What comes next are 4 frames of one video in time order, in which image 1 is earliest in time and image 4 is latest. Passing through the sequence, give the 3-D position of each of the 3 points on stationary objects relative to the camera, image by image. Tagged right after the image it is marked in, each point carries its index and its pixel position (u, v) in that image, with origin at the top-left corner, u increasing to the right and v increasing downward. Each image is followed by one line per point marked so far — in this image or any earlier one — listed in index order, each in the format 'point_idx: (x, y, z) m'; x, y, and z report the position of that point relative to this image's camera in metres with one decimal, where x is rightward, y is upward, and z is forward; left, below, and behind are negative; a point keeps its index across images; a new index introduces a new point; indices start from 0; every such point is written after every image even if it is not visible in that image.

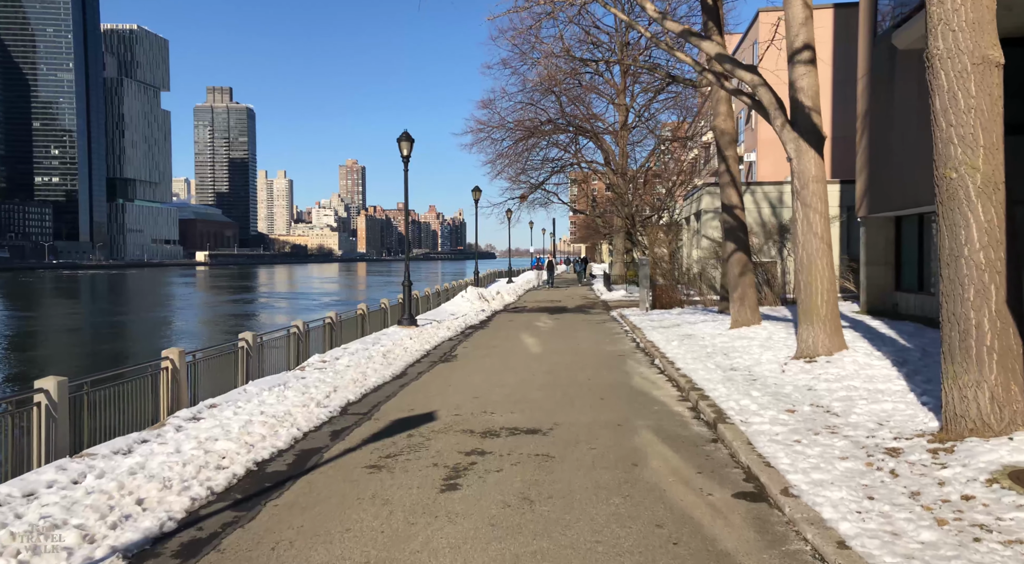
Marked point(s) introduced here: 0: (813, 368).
0: (+3.7, -1.1, +9.2) m
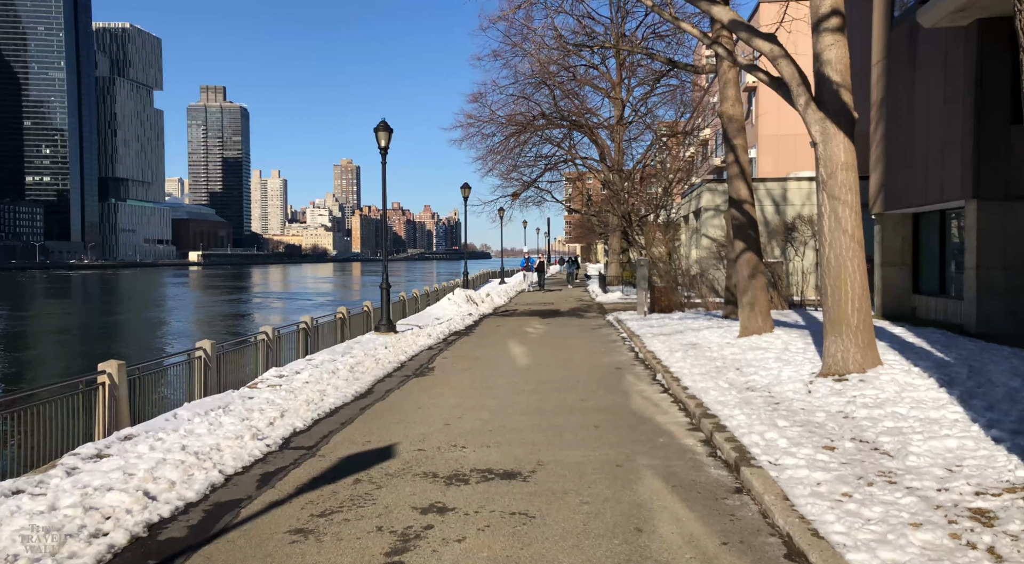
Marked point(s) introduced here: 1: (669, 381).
0: (+3.5, -1.1, +7.8) m
1: (+2.0, -1.2, +9.4) m
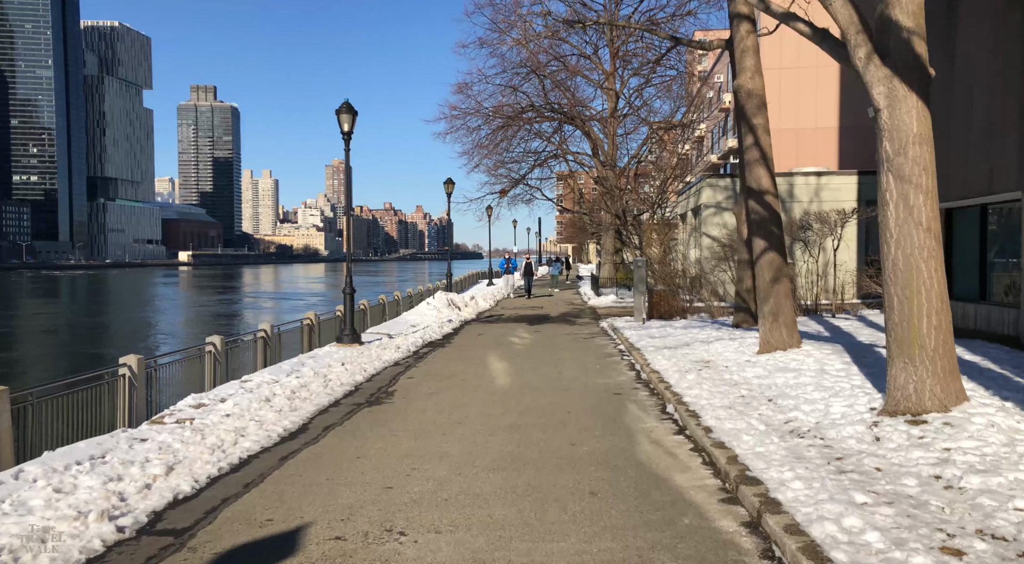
0: (+3.2, -1.2, +5.7) m
1: (+1.7, -1.3, +7.3) m
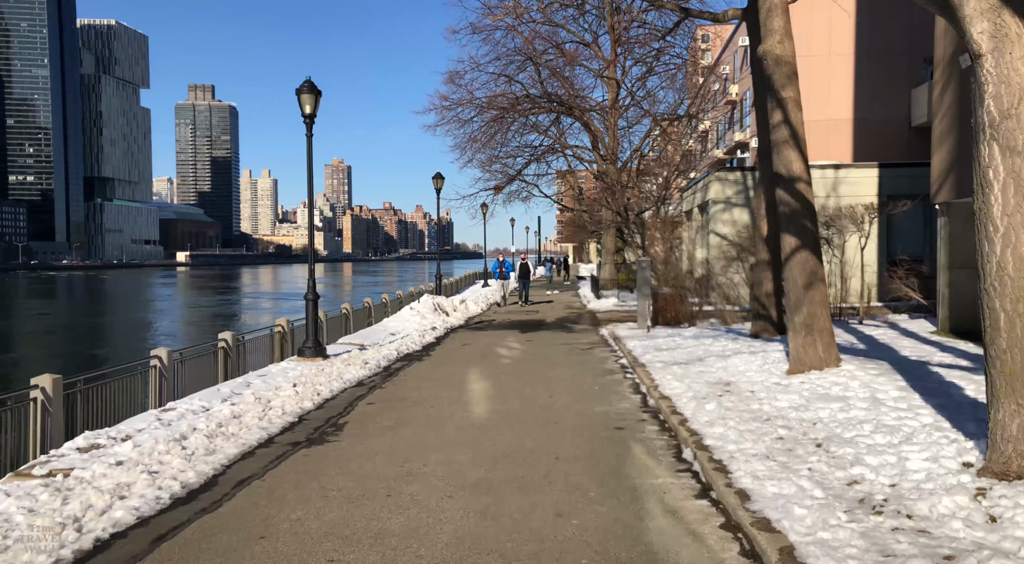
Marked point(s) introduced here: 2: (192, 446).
0: (+3.0, -1.3, +3.9) m
1: (+1.4, -1.4, +5.5) m
2: (-3.0, -1.5, +7.1) m
